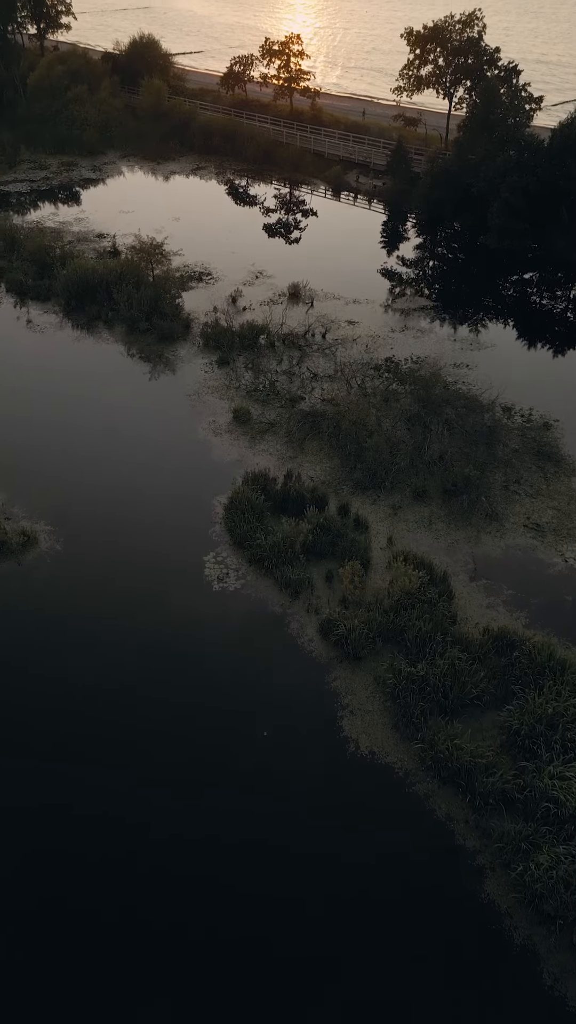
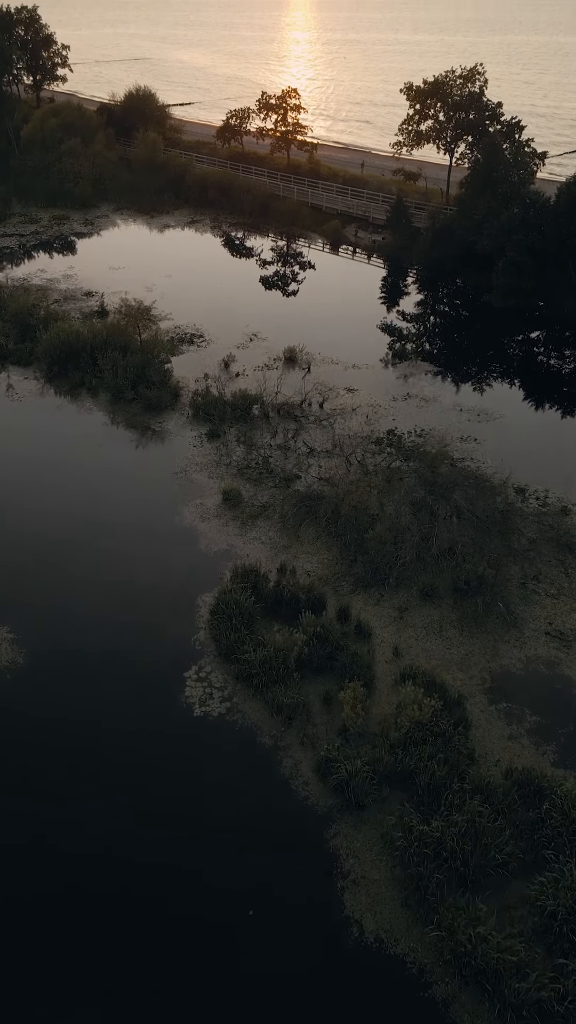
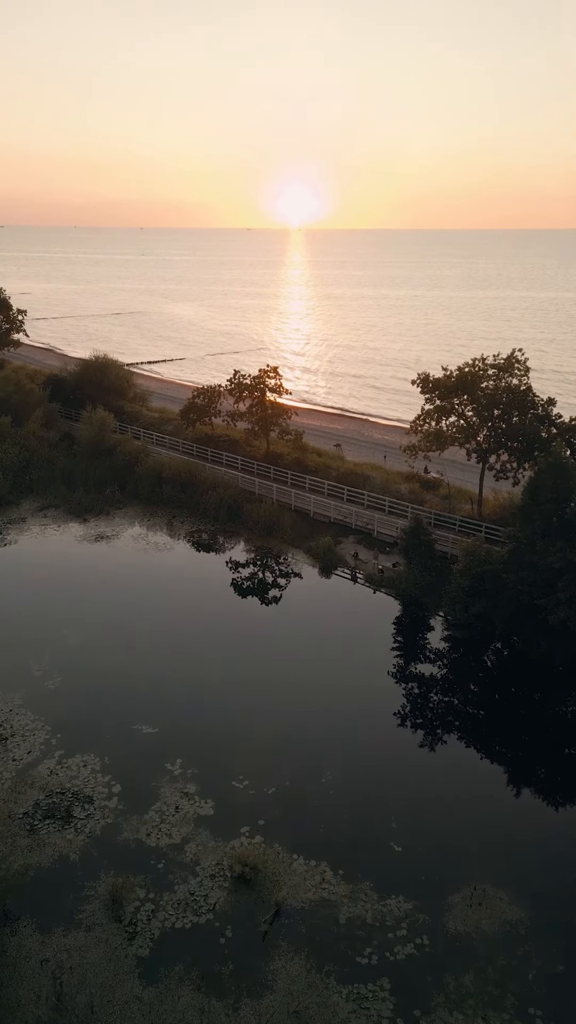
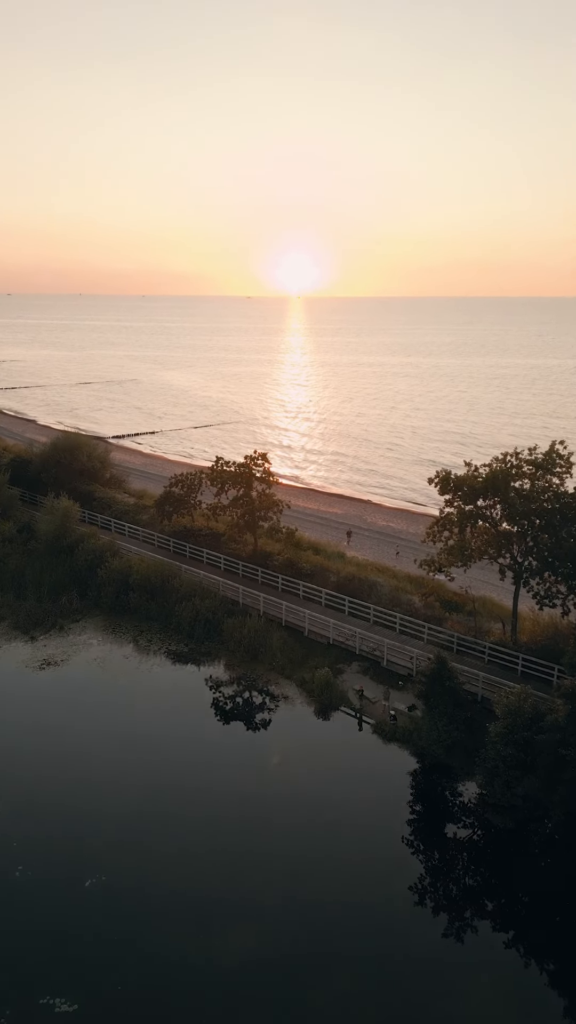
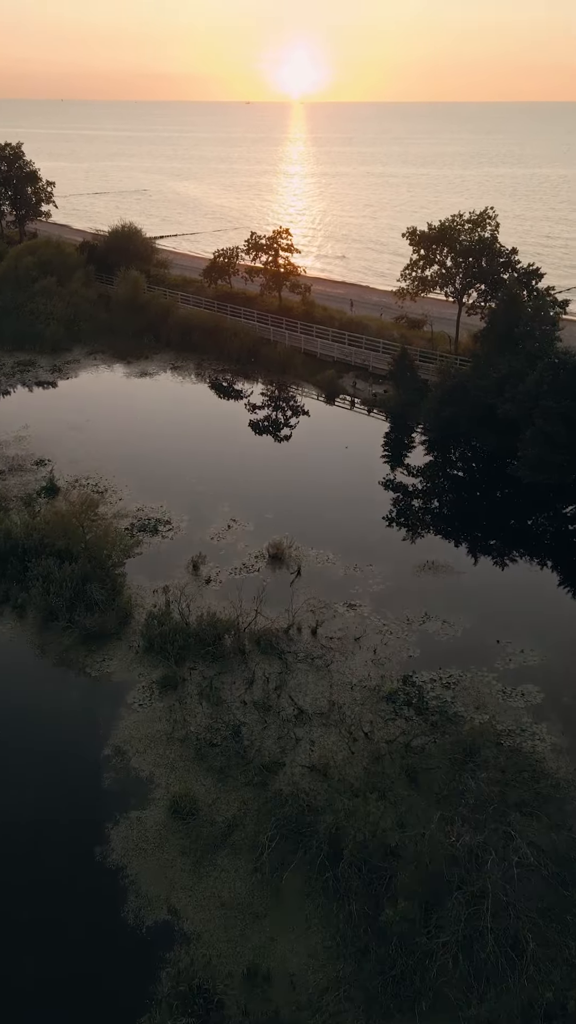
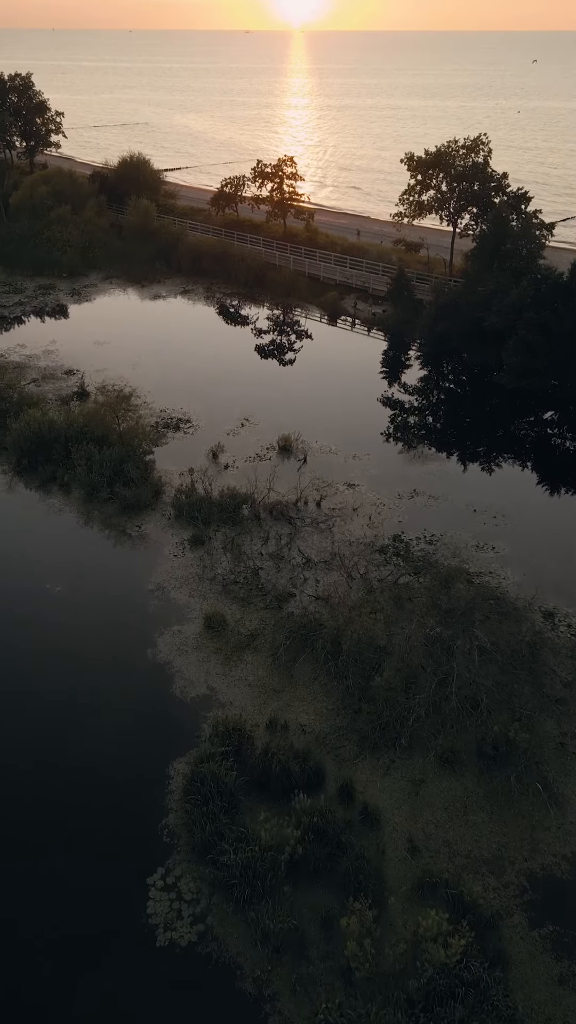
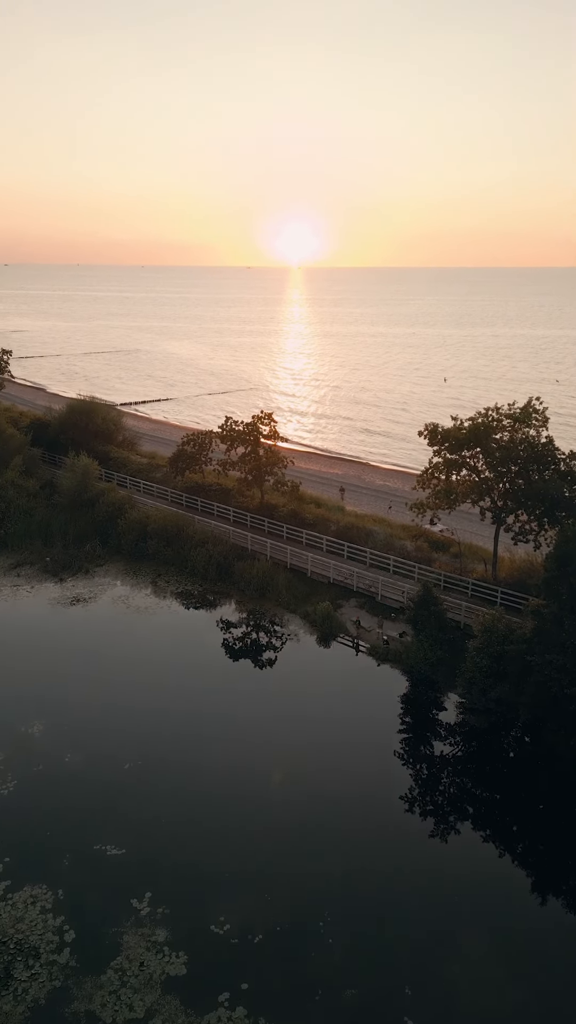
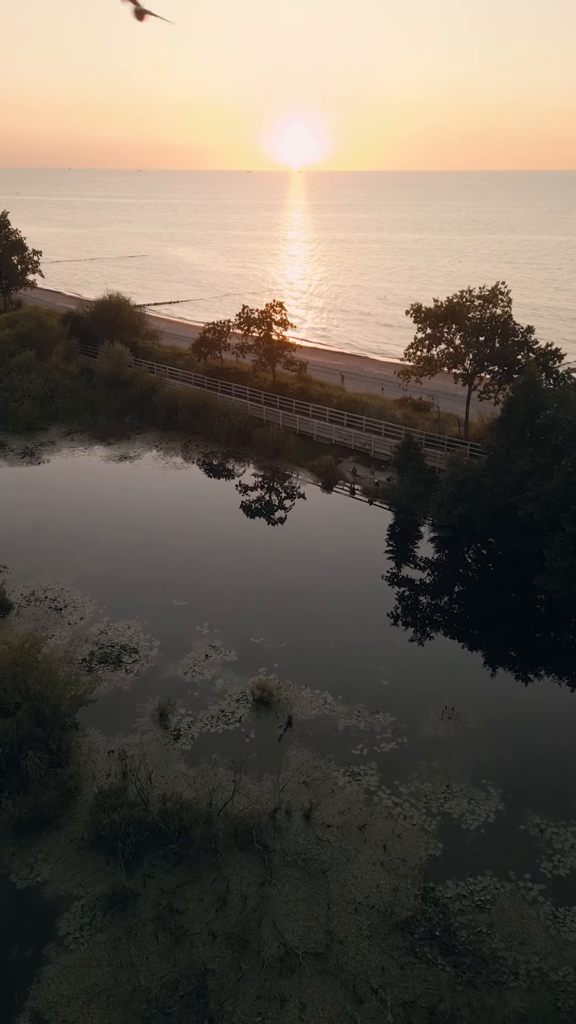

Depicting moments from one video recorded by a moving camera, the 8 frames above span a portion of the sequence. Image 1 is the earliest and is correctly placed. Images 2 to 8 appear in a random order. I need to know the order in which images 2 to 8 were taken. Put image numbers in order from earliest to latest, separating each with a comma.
2, 6, 5, 8, 3, 7, 4
